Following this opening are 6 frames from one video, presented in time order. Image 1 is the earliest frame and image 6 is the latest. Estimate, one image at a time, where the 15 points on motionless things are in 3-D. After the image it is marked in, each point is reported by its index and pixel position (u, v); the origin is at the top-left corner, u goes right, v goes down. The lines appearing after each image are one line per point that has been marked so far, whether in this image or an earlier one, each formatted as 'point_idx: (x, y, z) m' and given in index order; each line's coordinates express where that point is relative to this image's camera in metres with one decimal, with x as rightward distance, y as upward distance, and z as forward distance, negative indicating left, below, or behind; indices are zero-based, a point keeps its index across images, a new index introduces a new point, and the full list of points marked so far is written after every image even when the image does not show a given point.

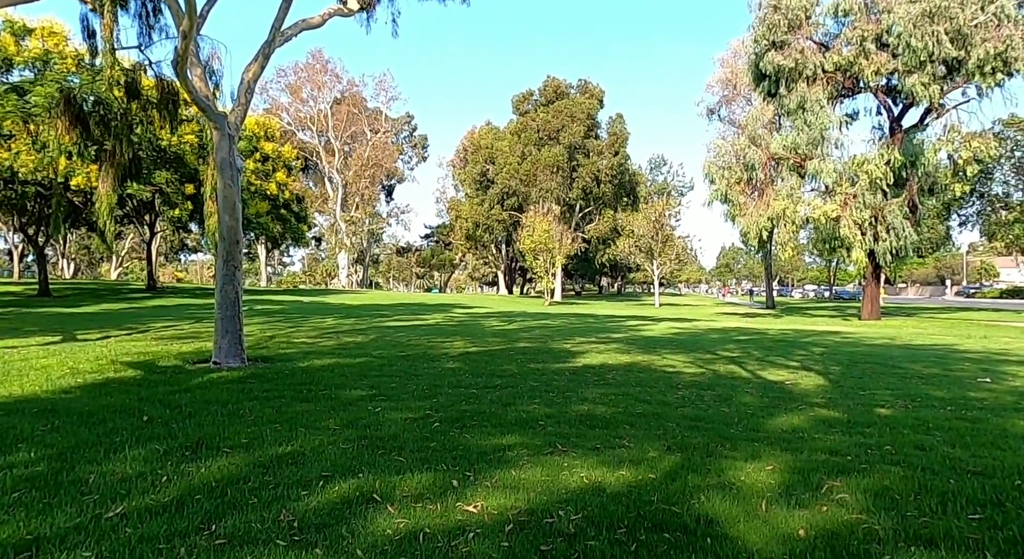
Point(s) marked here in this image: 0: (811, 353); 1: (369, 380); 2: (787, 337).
0: (+6.6, -1.6, +14.8) m
1: (-2.2, -1.6, +10.6) m
2: (+8.0, -1.7, +19.3) m
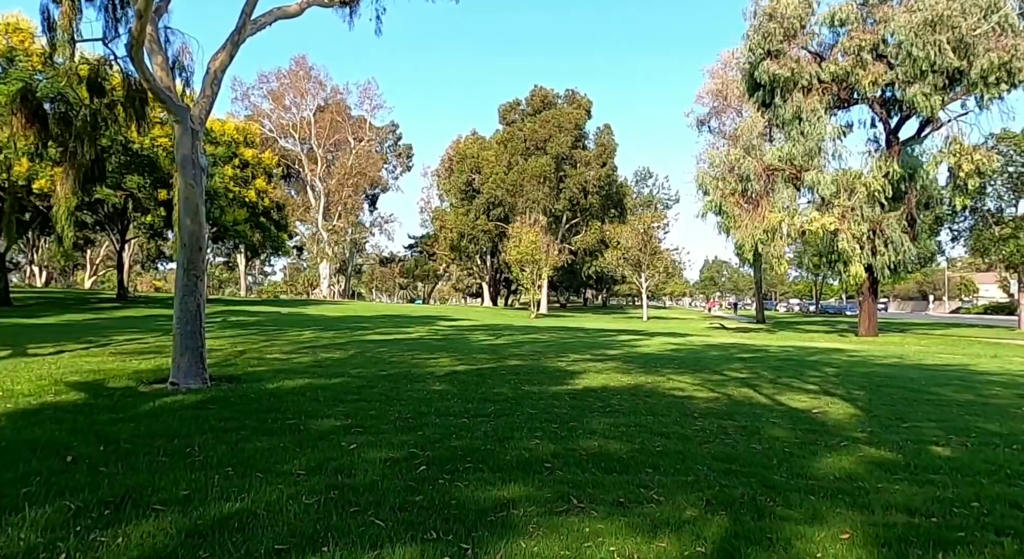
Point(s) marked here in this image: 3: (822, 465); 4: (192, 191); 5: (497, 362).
0: (+6.5, -2.0, +13.8) m
1: (-2.3, -1.8, +9.3) m
2: (+7.7, -2.1, +18.4) m
3: (+2.9, -1.7, +6.3) m
4: (-5.2, +1.4, +10.9) m
5: (-0.4, -1.9, +15.6) m
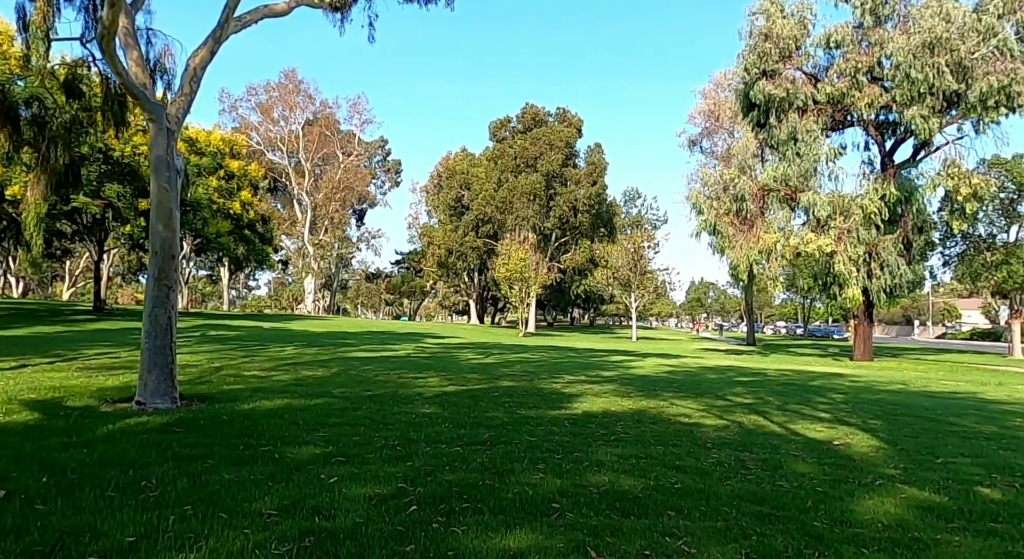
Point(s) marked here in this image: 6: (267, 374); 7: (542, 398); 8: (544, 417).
0: (+6.3, -2.4, +13.2) m
1: (-2.4, -1.9, +8.5) m
2: (+7.5, -2.7, +17.7) m
3: (+2.9, -1.9, +5.6) m
4: (-5.2, +1.3, +10.1) m
5: (-0.5, -2.3, +14.8) m
6: (-5.8, -2.2, +15.7) m
7: (+0.6, -2.2, +12.4) m
8: (+0.5, -2.1, +10.1) m
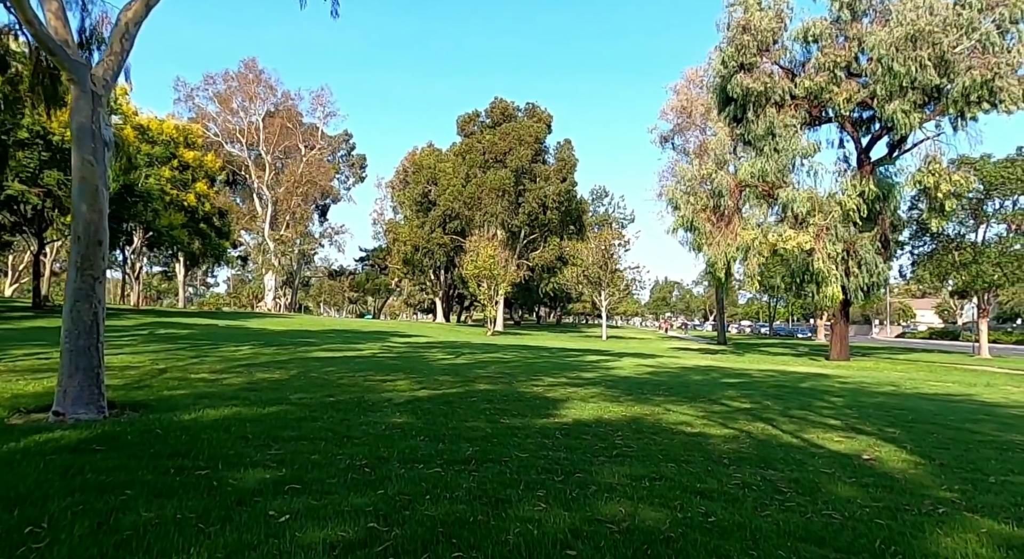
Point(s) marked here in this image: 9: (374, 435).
0: (+5.9, -2.3, +12.3) m
1: (-2.5, -1.8, +7.2) m
2: (+6.8, -2.6, +16.9) m
3: (+2.9, -1.8, +4.5) m
4: (-5.4, +1.4, +8.6) m
5: (-1.0, -2.2, +13.6) m
6: (-6.3, -2.1, +14.2) m
7: (+0.2, -2.1, +11.2) m
8: (+0.3, -2.0, +9.0) m
9: (-1.7, -1.9, +8.1) m
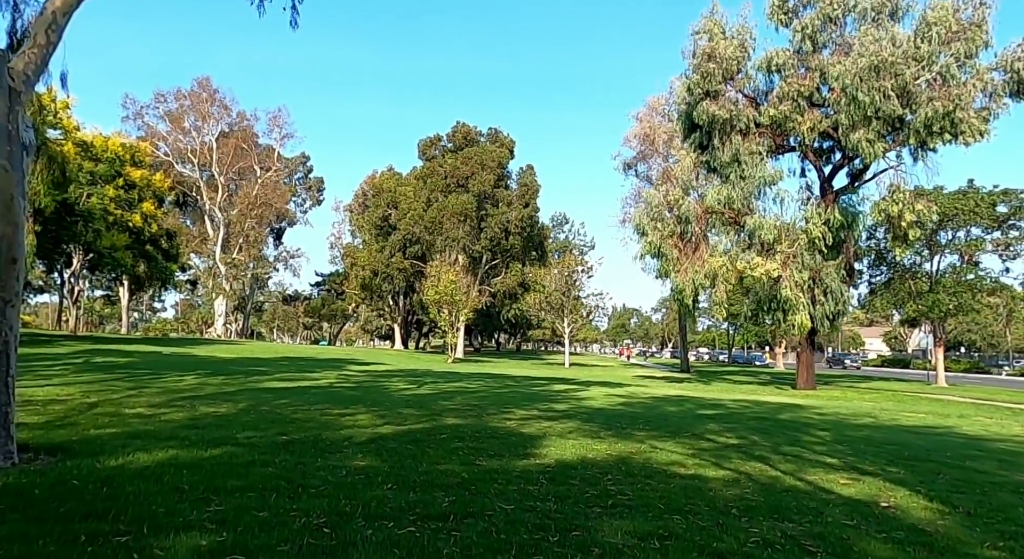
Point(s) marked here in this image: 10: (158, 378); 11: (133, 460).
0: (+5.4, -2.8, +11.7) m
1: (-2.7, -2.0, +6.1) m
2: (+6.1, -3.3, +16.3) m
3: (+2.9, -2.0, +3.8) m
4: (-5.6, +1.2, +7.5) m
5: (-1.6, -2.7, +12.6) m
6: (-6.9, -2.5, +12.9) m
7: (-0.2, -2.5, +10.3) m
8: (0.0, -2.3, +8.0) m
9: (-1.9, -2.1, +7.1) m
10: (-10.4, -2.9, +19.8) m
11: (-4.5, -2.2, +8.0) m
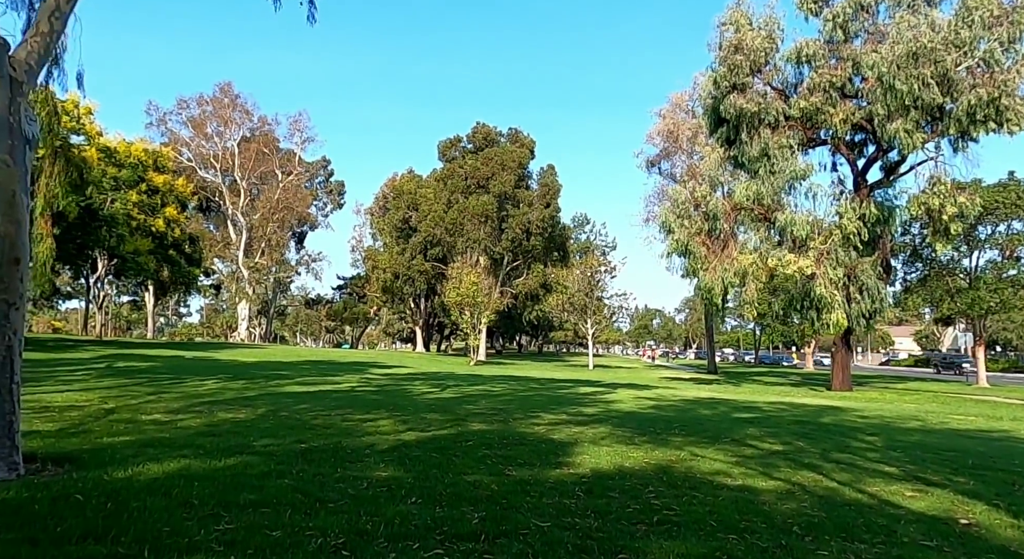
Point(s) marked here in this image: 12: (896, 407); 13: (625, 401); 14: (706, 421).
0: (+5.9, -2.7, +11.0) m
1: (-2.3, -2.0, +5.6) m
2: (+6.7, -3.2, +15.6) m
3: (+3.2, -1.9, +3.1) m
4: (-5.3, +1.1, +7.1) m
5: (-1.0, -2.6, +12.0) m
6: (-6.4, -2.6, +12.5) m
7: (+0.3, -2.4, +9.7) m
8: (+0.4, -2.2, +7.4) m
9: (-1.6, -2.1, +6.5) m
10: (-9.7, -3.0, +19.5) m
11: (-4.2, -2.2, +7.5) m
12: (+11.1, -3.7, +19.5) m
13: (+3.3, -3.5, +19.4) m
14: (+4.1, -3.0, +14.2) m
